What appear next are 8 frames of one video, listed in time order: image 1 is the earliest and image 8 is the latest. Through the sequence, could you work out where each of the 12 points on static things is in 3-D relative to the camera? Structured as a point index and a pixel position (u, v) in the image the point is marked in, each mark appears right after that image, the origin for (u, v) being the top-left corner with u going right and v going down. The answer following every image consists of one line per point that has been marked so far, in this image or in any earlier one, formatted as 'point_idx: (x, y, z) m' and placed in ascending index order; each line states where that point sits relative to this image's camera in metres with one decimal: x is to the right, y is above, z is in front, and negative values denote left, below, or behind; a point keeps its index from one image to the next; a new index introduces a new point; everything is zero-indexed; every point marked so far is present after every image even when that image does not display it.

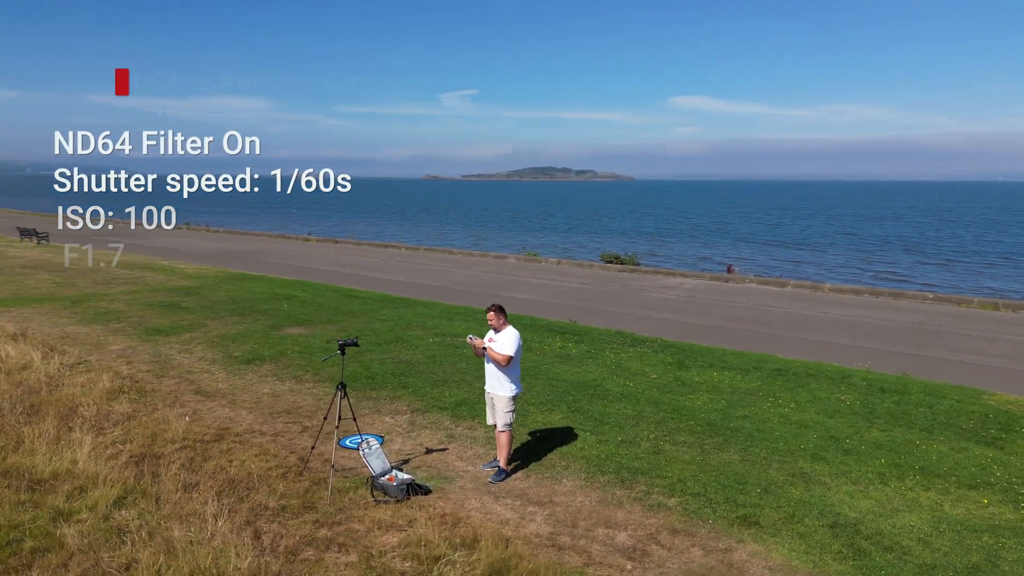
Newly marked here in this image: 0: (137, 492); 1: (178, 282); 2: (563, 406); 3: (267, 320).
0: (-2.9, -1.6, +5.6) m
1: (-8.8, +0.2, +19.2) m
2: (+0.6, -1.4, +8.3) m
3: (-4.5, -0.6, +13.6) m
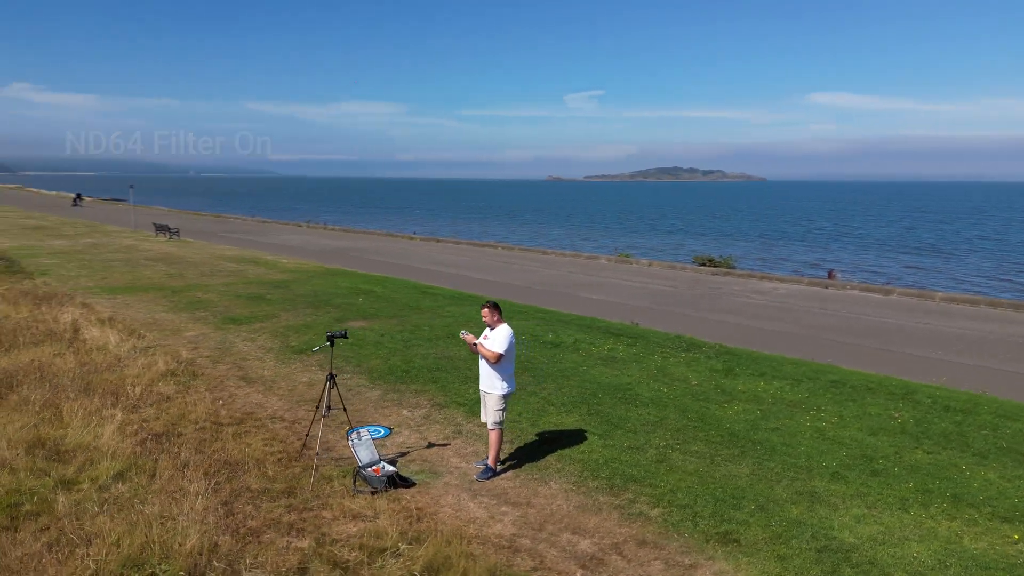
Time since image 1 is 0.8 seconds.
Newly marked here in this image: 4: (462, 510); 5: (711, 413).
0: (-3.0, -1.5, +6.0) m
1: (-6.7, +0.4, +20.4) m
2: (+0.8, -1.4, +8.2) m
3: (-3.4, -0.5, +14.2) m
4: (-0.4, -1.7, +5.6) m
5: (+2.2, -1.4, +8.1) m
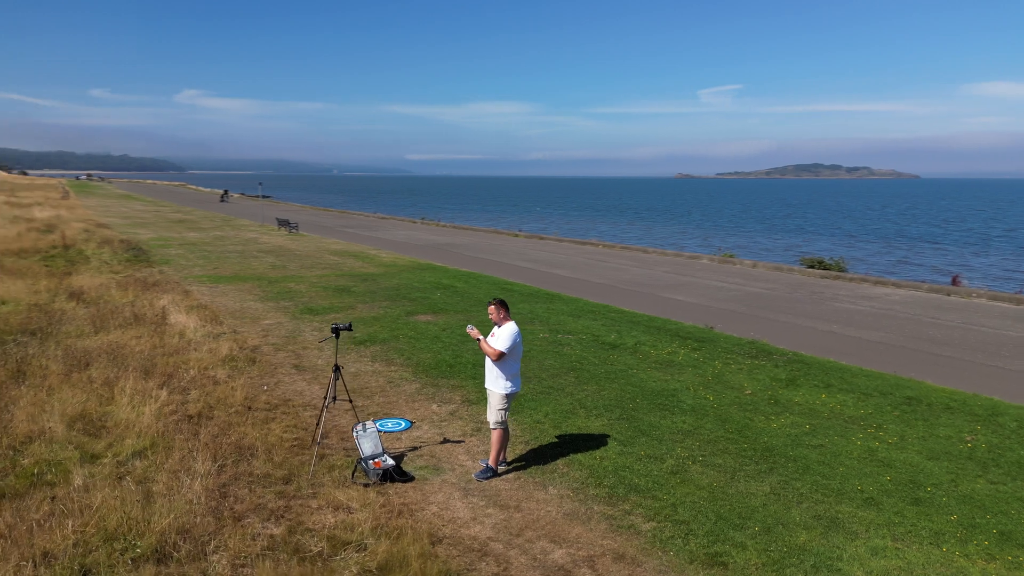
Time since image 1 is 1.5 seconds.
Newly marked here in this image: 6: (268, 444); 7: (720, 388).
0: (-3.0, -1.4, +6.4) m
1: (-4.2, +0.6, +21.1) m
2: (+1.1, -1.3, +7.9) m
3: (-2.0, -0.4, +14.5) m
4: (-0.5, -1.7, +5.5) m
5: (+2.5, -1.4, +7.6) m
6: (-2.2, -1.4, +6.6) m
7: (+2.5, -1.2, +9.0) m
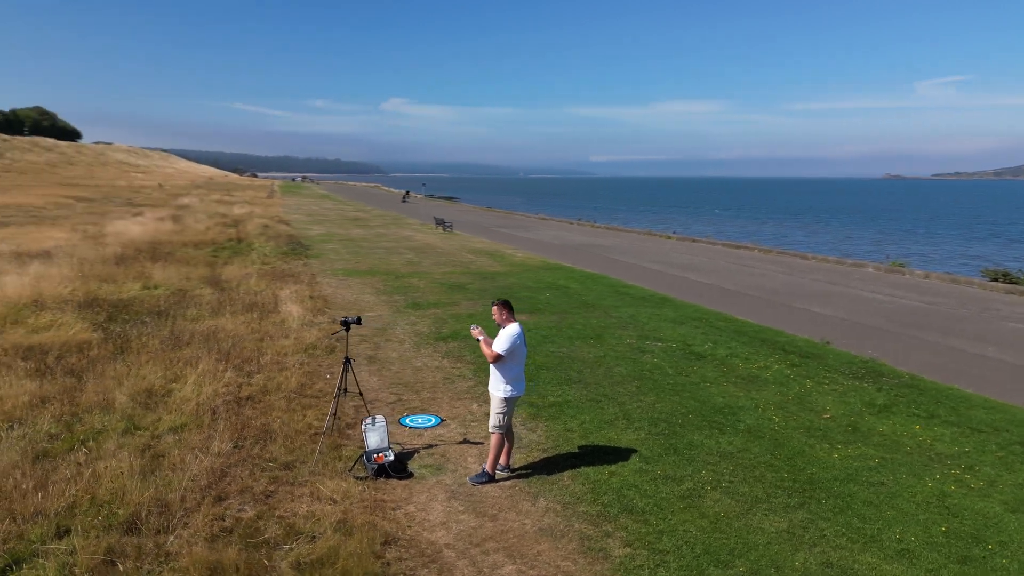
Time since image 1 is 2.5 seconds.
0: (-2.9, -1.3, +6.8) m
1: (-0.5, +0.6, +21.5) m
2: (+1.4, -1.4, +7.3) m
3: (0.0, -0.3, +14.5) m
4: (-0.7, -1.6, +5.4) m
5: (+2.7, -1.5, +6.7) m
6: (-2.1, -1.3, +6.8) m
7: (+3.1, -1.3, +8.1) m
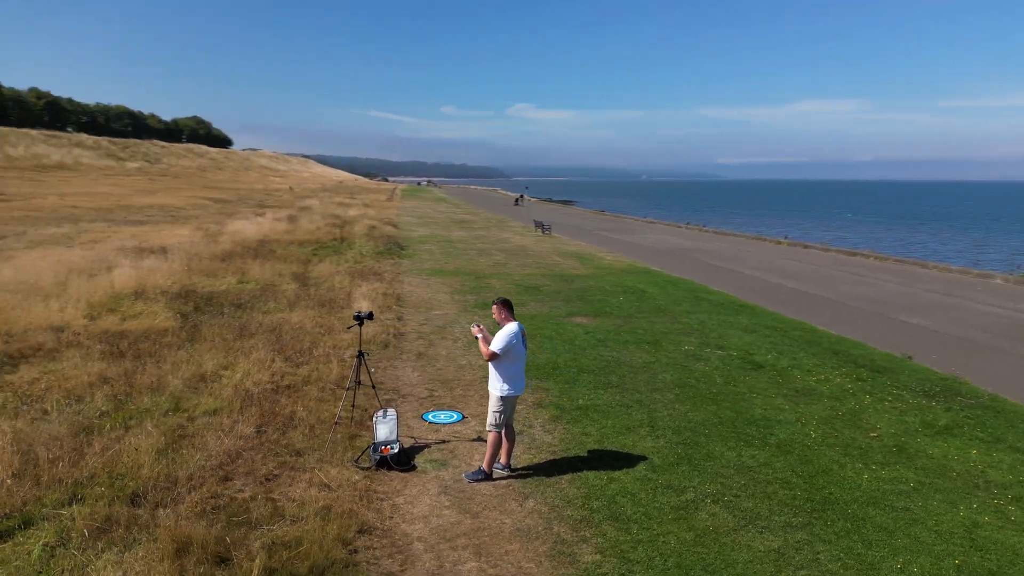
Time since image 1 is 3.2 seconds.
0: (-2.8, -1.2, +7.3) m
1: (+1.9, +0.5, +21.4) m
2: (+1.6, -1.4, +7.1) m
3: (+1.3, -0.4, +14.4) m
4: (-0.8, -1.6, +5.5) m
5: (+2.8, -1.6, +6.3) m
6: (-1.9, -1.3, +7.1) m
7: (+3.4, -1.4, +7.6) m
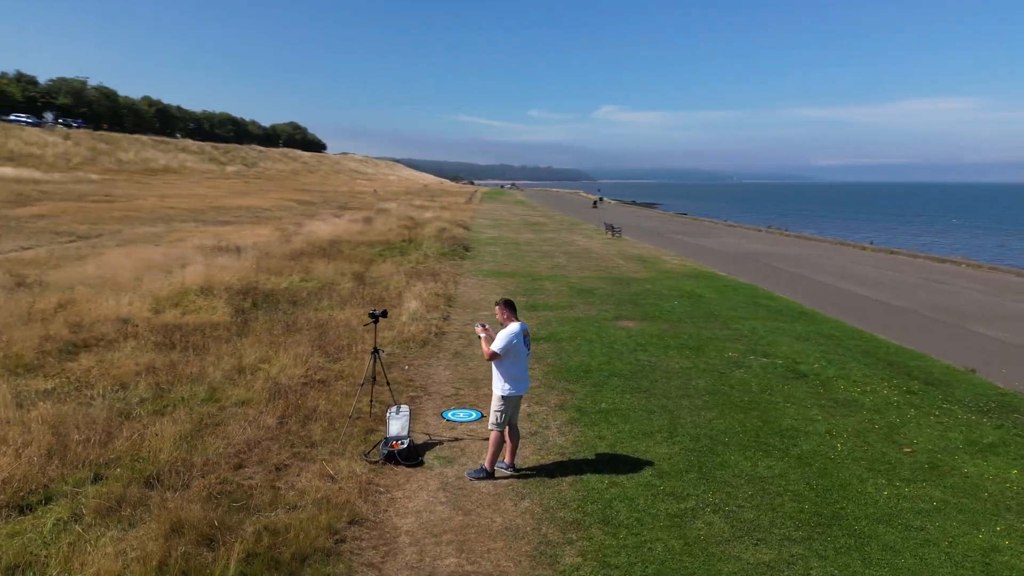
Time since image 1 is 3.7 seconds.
0: (-2.6, -1.2, +7.6) m
1: (+3.7, +0.4, +21.1) m
2: (+1.7, -1.5, +6.9) m
3: (+2.3, -0.5, +14.2) m
4: (-0.8, -1.6, +5.6) m
5: (+2.8, -1.6, +6.0) m
6: (-1.8, -1.2, +7.4) m
7: (+3.6, -1.5, +7.2) m
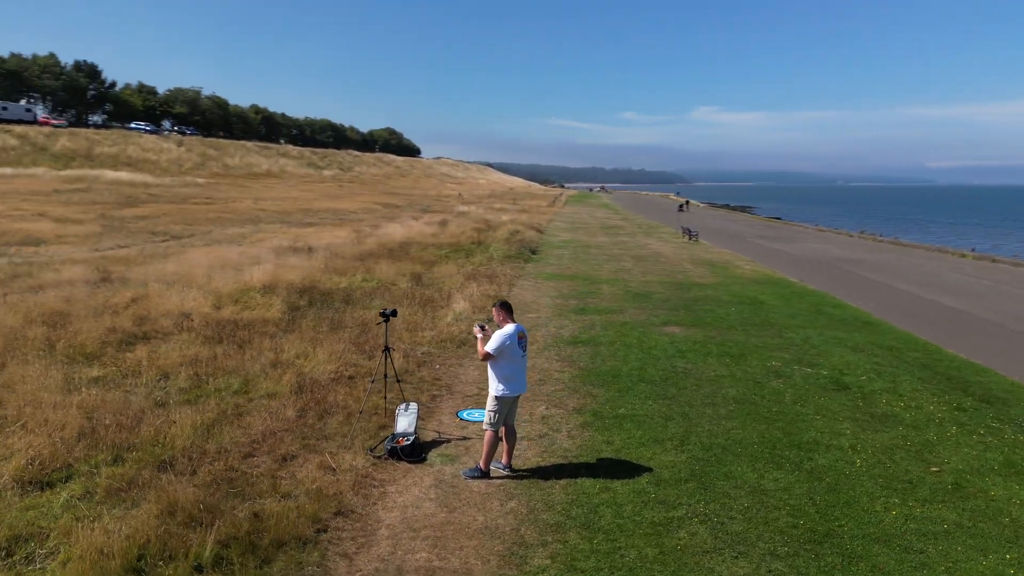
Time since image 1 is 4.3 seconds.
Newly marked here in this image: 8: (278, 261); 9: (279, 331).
0: (-2.4, -1.1, +8.0) m
1: (+5.4, +0.3, +20.6) m
2: (+1.8, -1.5, +6.8) m
3: (+3.2, -0.6, +13.9) m
4: (-0.9, -1.6, +5.8) m
5: (+2.7, -1.7, +5.7) m
6: (-1.6, -1.2, +7.6) m
7: (+3.7, -1.6, +6.9) m
8: (-6.0, +0.7, +18.7) m
9: (-3.4, -0.6, +10.7) m
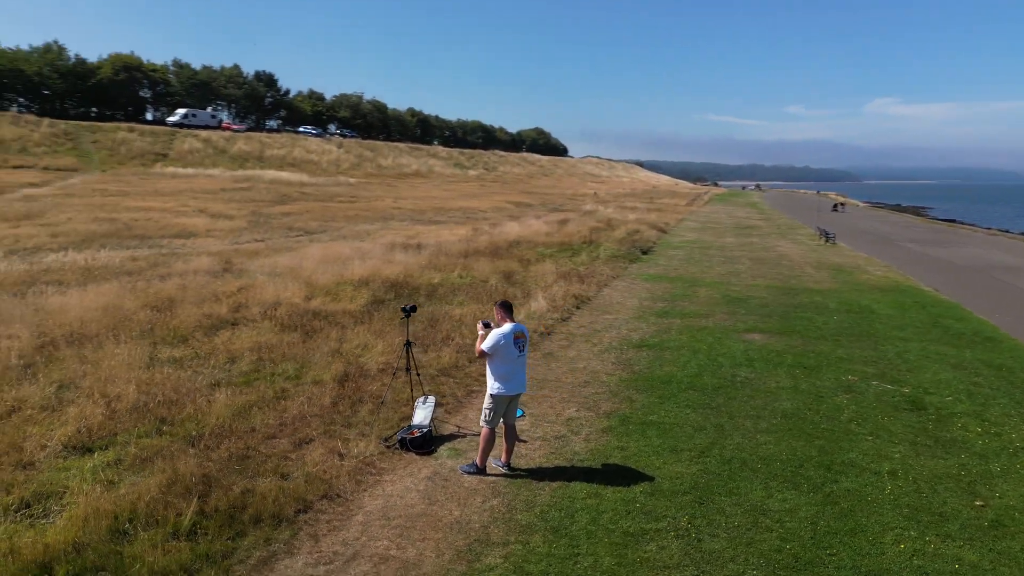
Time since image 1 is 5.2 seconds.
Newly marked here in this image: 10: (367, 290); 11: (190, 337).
0: (-2.1, -1.1, +8.4) m
1: (+8.1, +0.1, +19.3) m
2: (+1.8, -1.6, +6.4) m
3: (+4.7, -0.6, +13.2) m
4: (-1.0, -1.6, +6.0) m
5: (+2.5, -1.8, +5.3) m
6: (-1.3, -1.2, +8.0) m
7: (+3.7, -1.7, +6.2) m
8: (-3.4, +0.8, +19.6) m
9: (-2.4, -0.5, +11.3) m
10: (-2.8, 0.0, +14.2) m
11: (-4.4, -0.7, +10.0) m
